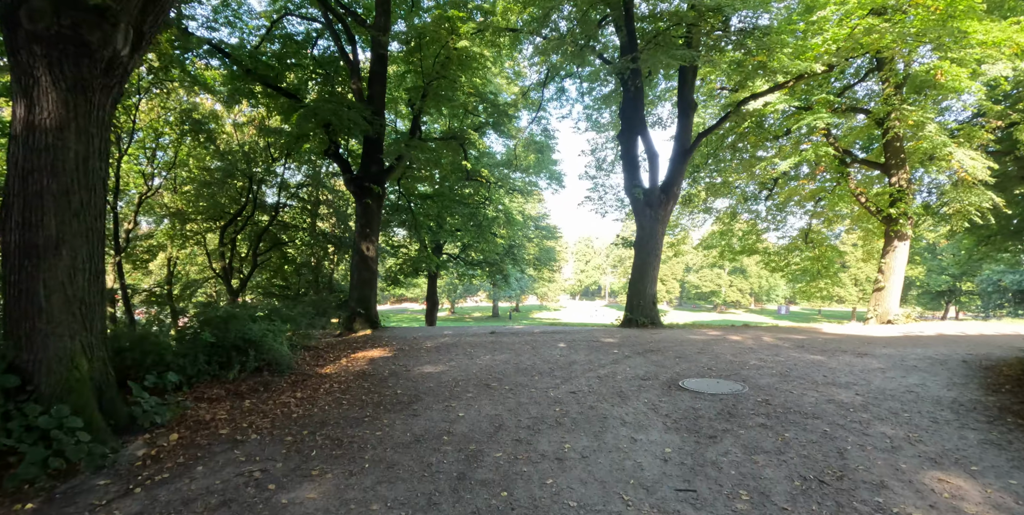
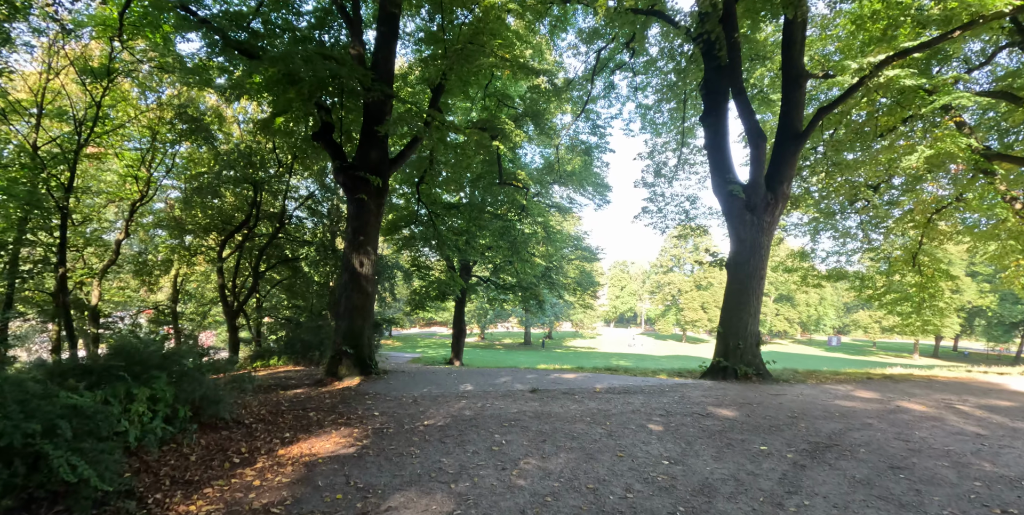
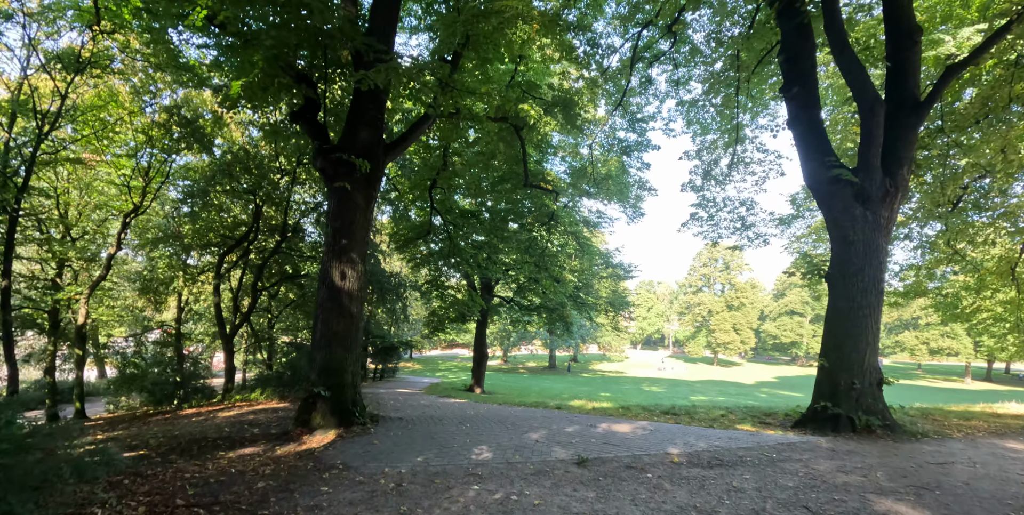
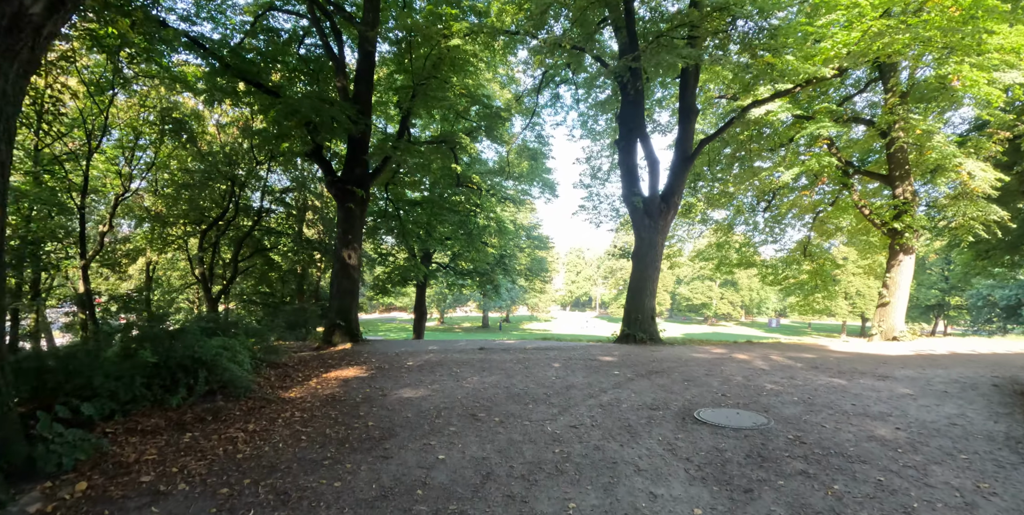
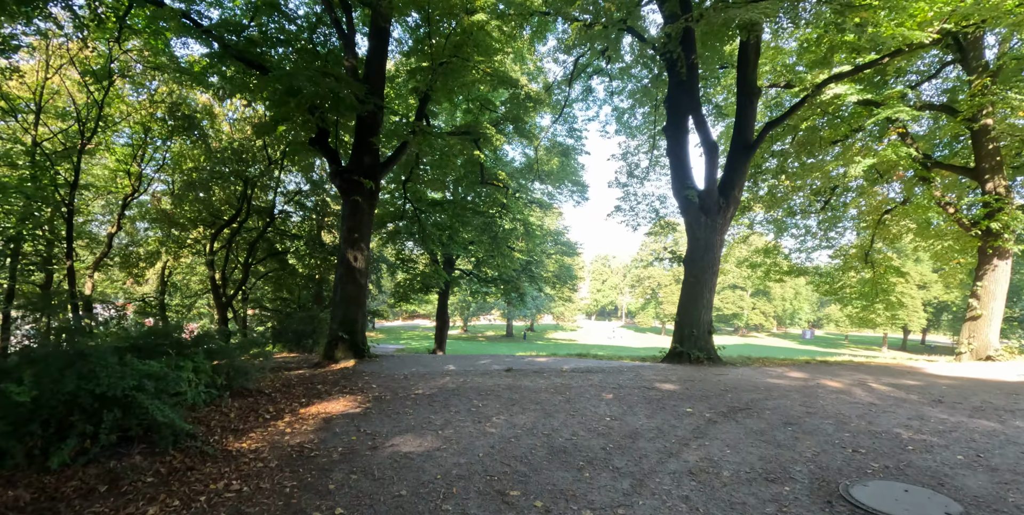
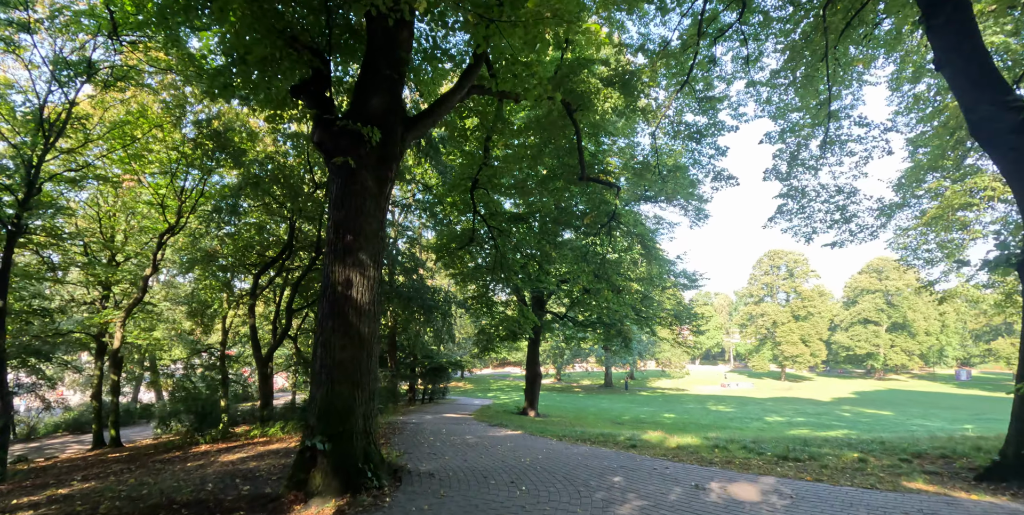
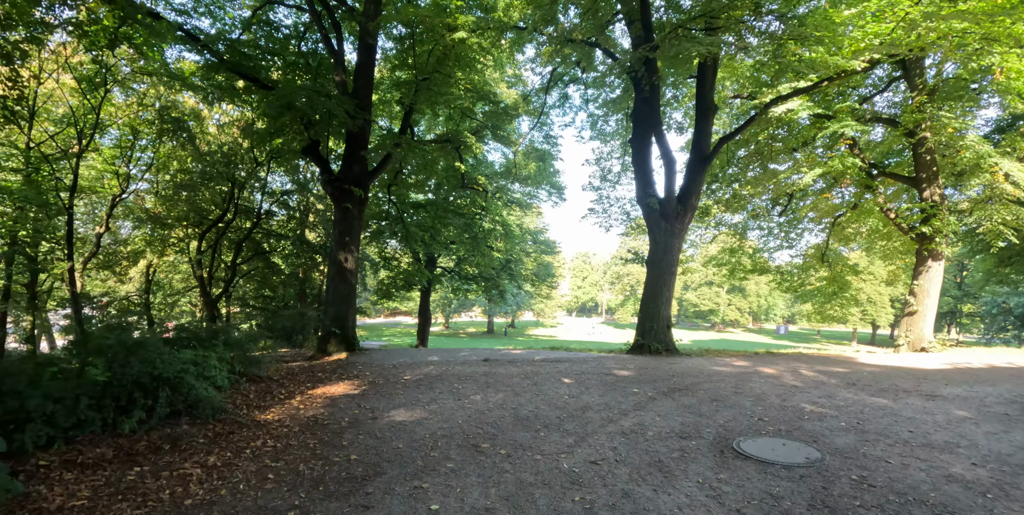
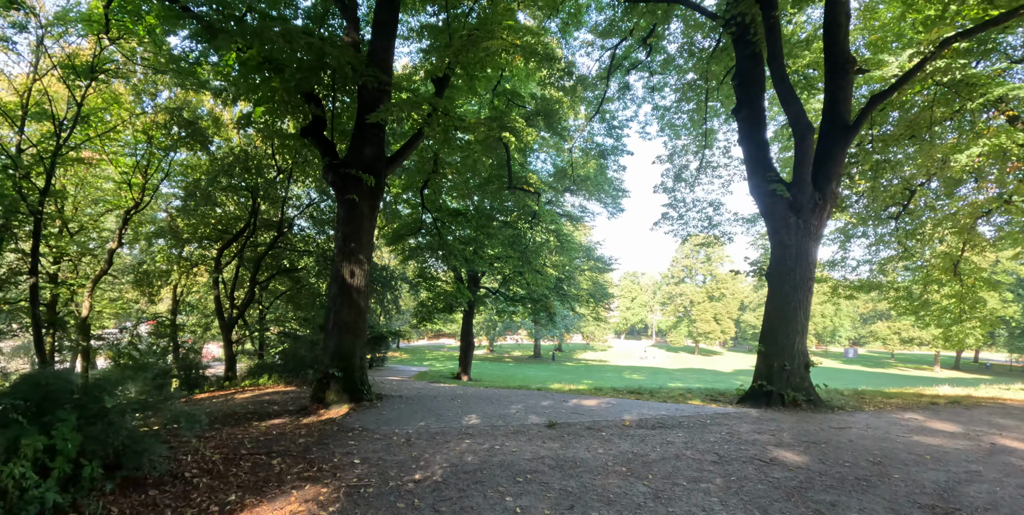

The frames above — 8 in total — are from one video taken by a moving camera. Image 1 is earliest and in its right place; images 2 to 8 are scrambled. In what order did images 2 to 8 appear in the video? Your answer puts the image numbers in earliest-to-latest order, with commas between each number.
4, 7, 5, 2, 8, 3, 6
